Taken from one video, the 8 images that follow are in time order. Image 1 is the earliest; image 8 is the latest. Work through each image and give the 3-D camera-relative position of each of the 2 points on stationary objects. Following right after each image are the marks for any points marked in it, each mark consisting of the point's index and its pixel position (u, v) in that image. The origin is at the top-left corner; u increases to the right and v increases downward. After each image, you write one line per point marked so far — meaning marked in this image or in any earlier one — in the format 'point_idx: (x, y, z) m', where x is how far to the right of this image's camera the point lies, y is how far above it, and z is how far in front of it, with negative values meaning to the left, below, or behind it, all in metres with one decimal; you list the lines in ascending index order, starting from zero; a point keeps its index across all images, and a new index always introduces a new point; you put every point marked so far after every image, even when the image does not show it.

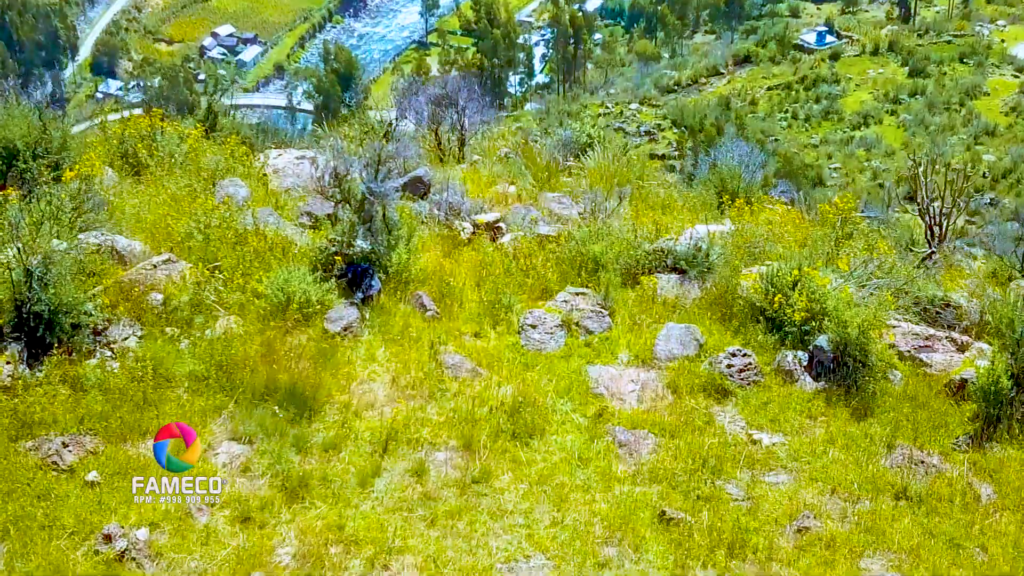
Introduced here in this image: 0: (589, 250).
0: (+0.4, +0.2, +4.4) m
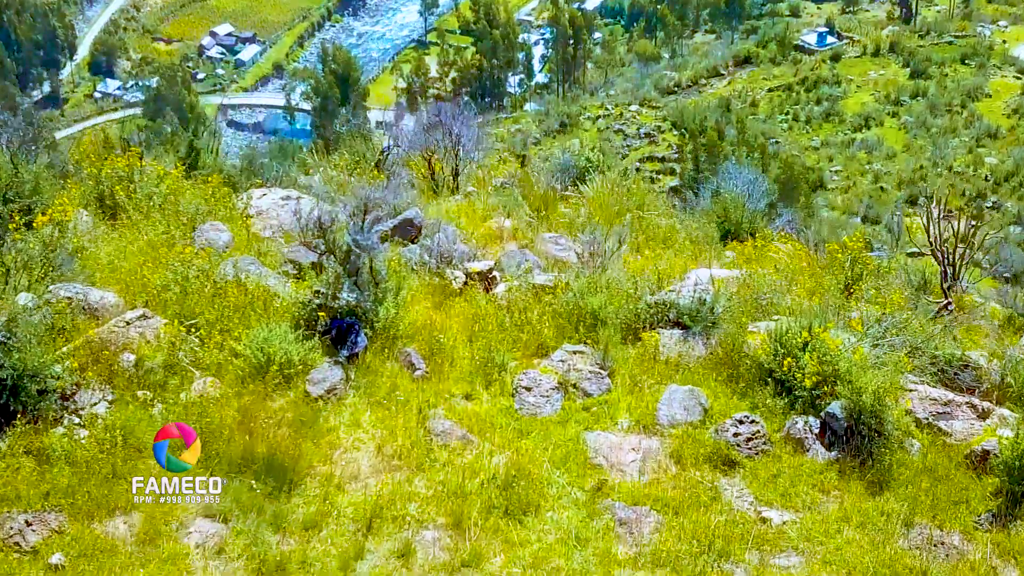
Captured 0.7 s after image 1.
0: (+0.4, -0.1, +4.2) m
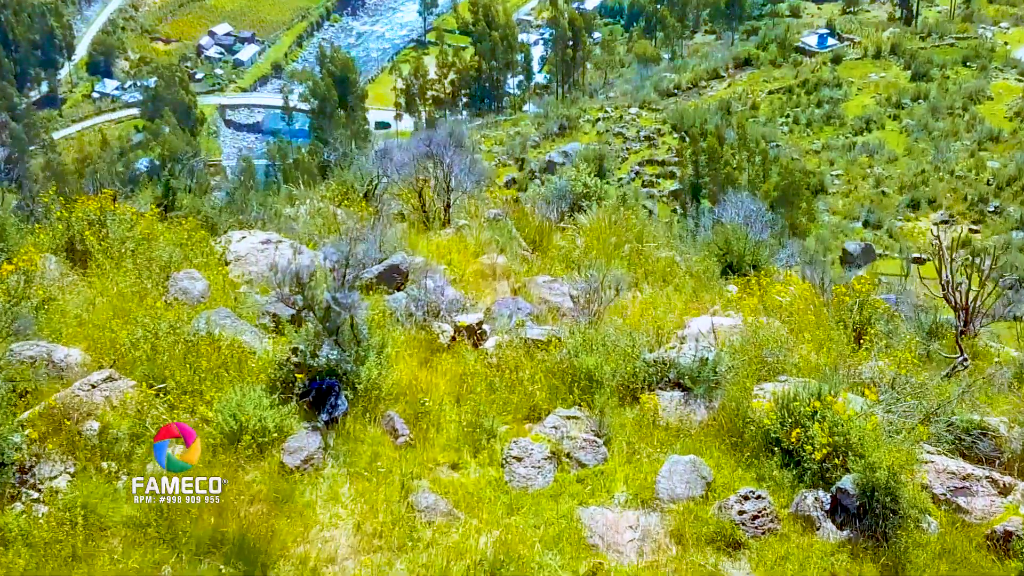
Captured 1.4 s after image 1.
0: (+0.3, -0.3, +3.9) m
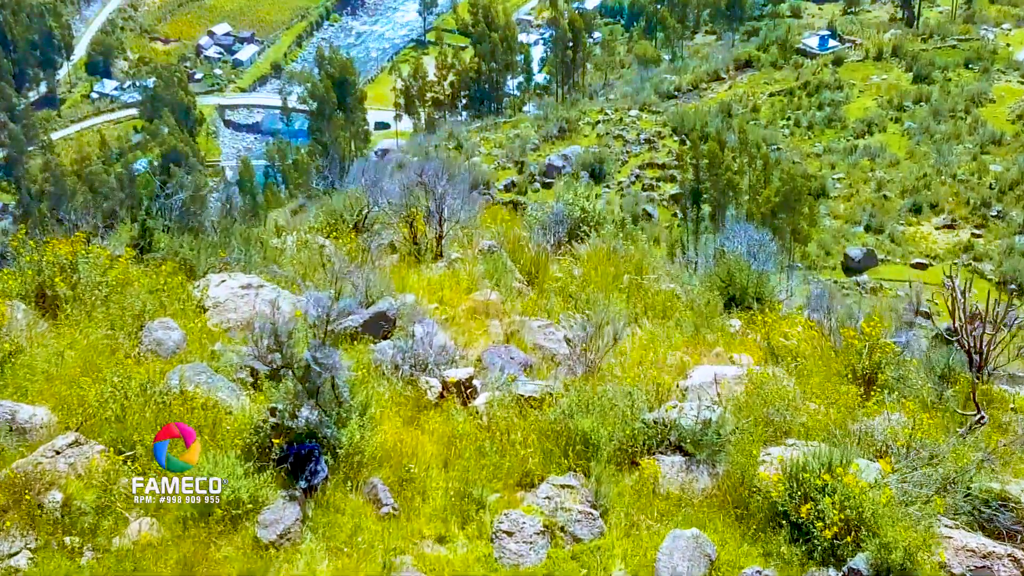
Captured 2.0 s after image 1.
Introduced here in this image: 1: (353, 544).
0: (+0.3, -0.6, +3.7) m
1: (-0.6, -1.0, +3.3) m
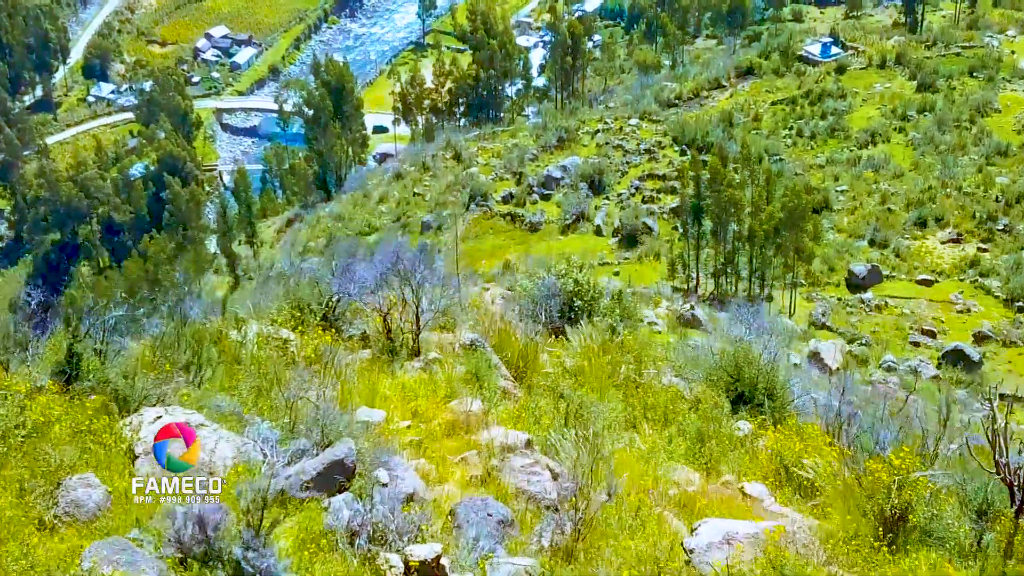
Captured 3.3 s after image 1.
0: (+0.2, -1.2, +3.1) m
1: (-0.7, -1.6, +2.7) m
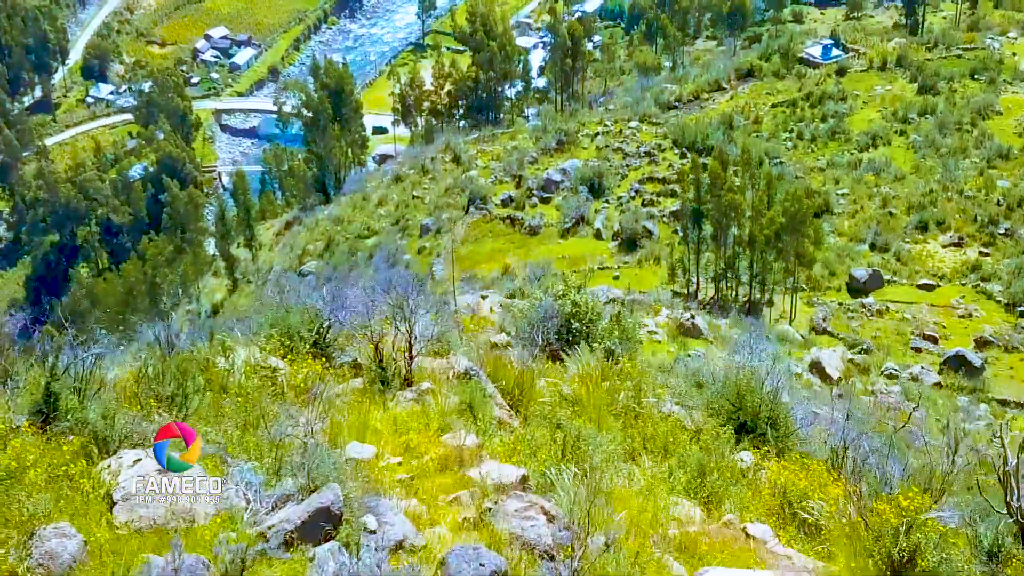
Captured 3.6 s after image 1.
0: (+0.2, -1.4, +3.0) m
1: (-0.7, -1.8, +2.6) m
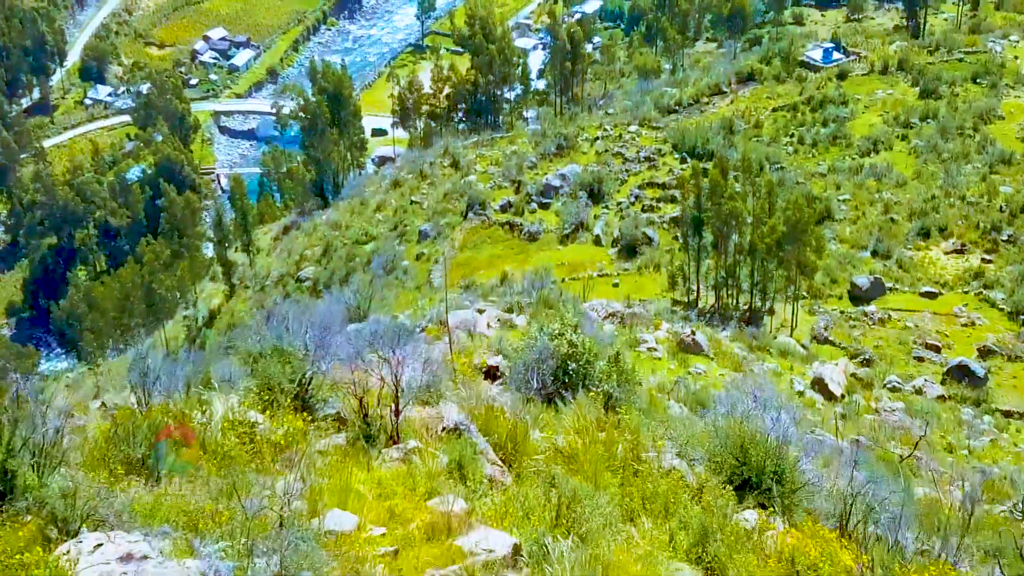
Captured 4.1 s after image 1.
0: (+0.1, -1.6, +2.7) m
1: (-0.8, -2.0, +2.3) m
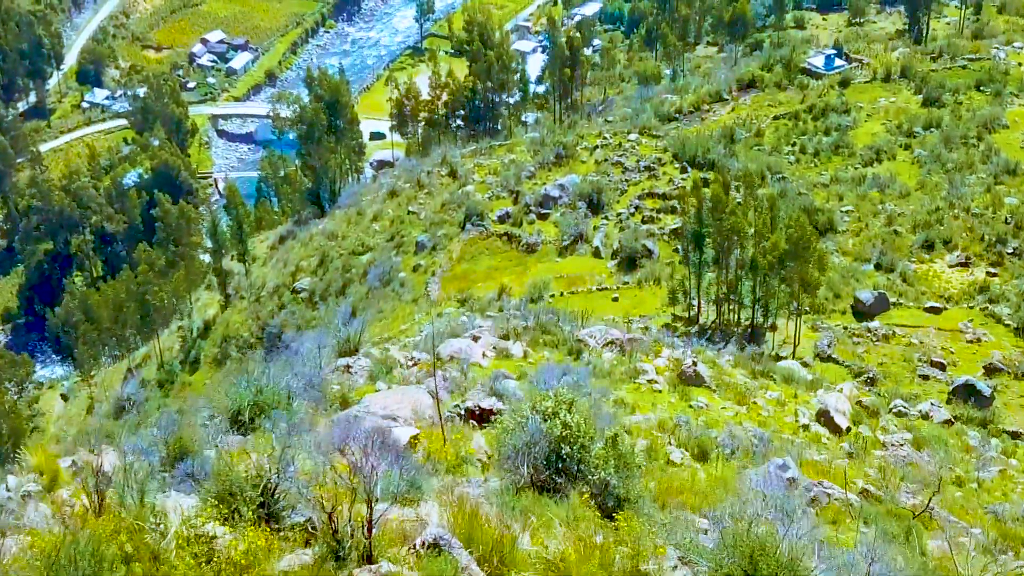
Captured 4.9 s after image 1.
0: (0.0, -2.2, +2.2) m
1: (-0.8, -2.6, +1.9) m
